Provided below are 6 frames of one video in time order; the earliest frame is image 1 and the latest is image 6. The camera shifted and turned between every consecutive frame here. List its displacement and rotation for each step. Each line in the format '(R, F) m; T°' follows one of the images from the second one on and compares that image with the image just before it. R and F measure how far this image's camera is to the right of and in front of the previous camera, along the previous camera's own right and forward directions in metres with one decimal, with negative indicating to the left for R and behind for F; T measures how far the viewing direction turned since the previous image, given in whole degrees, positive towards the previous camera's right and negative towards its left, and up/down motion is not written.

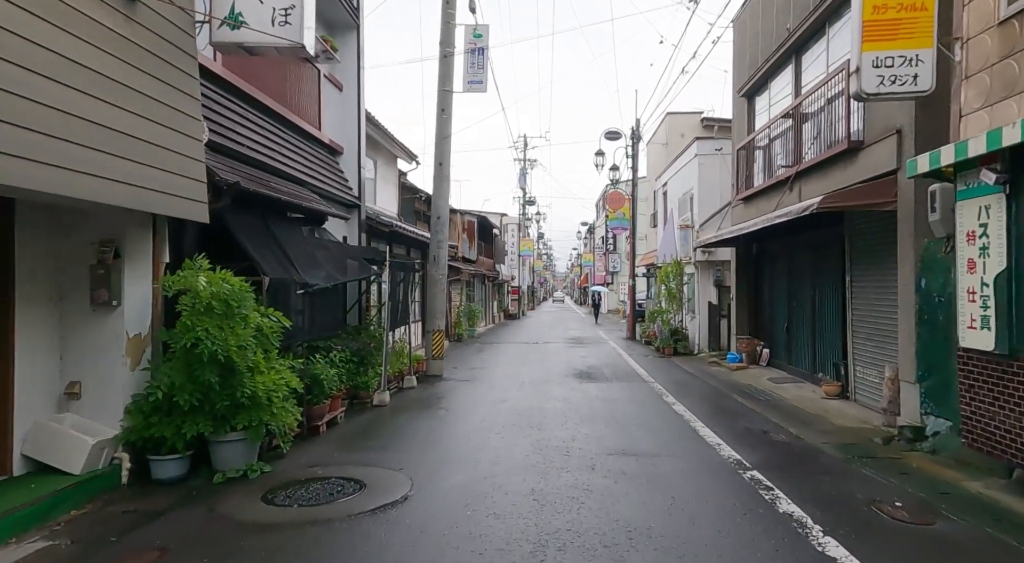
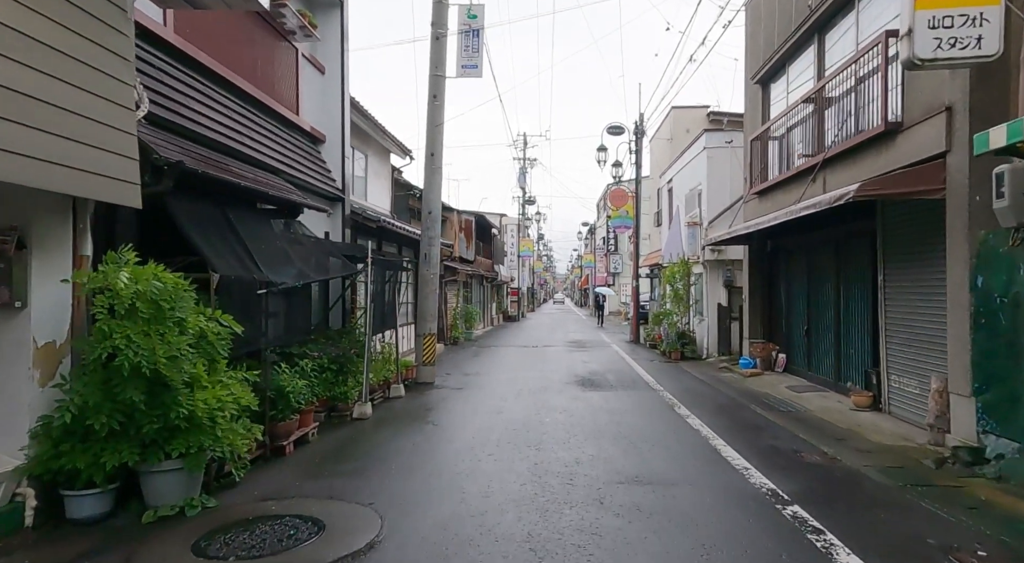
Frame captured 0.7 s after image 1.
(+0.1, +1.0) m; 0°
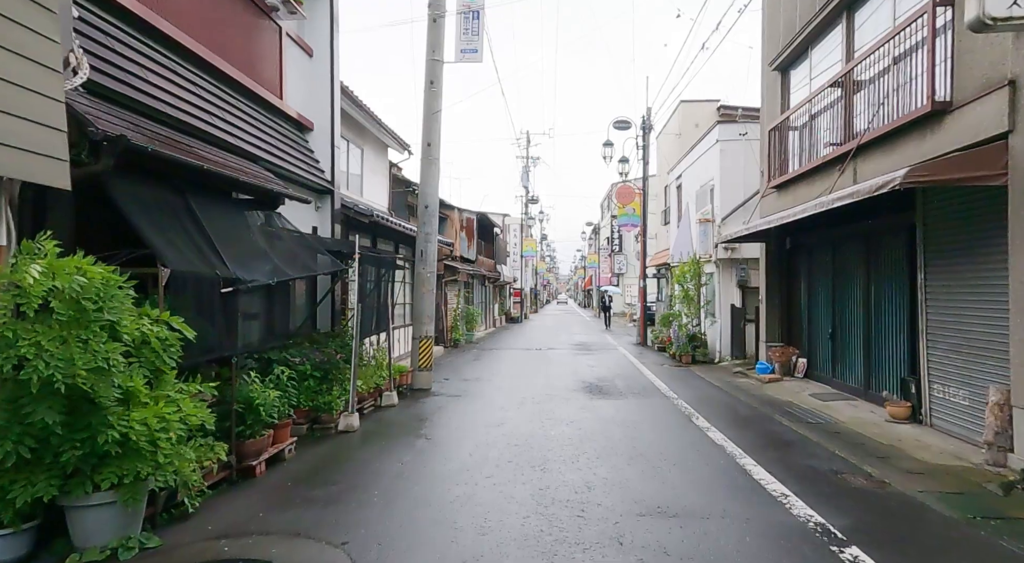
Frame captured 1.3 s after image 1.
(0.0, +0.8) m; 0°
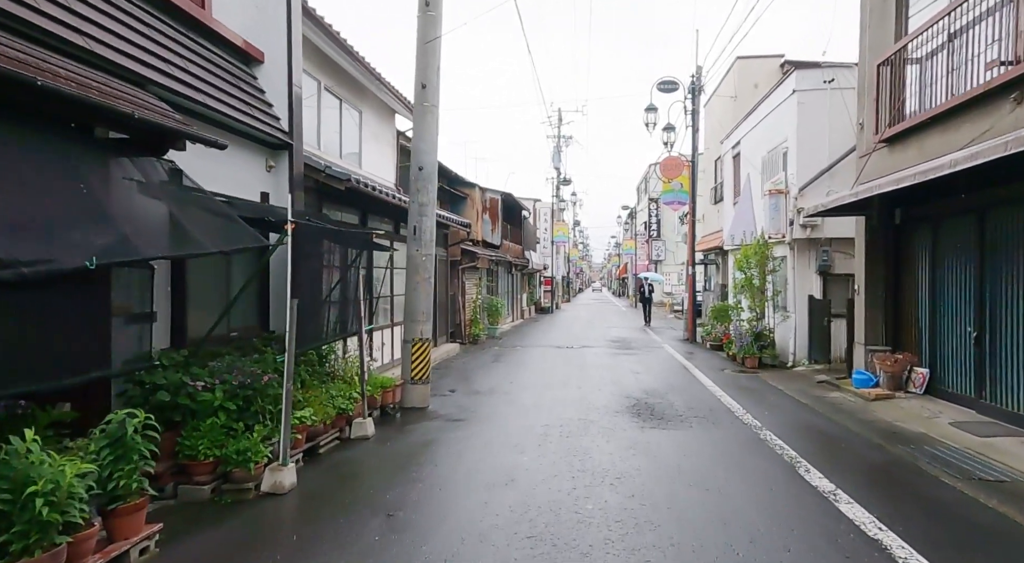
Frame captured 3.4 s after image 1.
(+0.1, +2.8) m; -3°
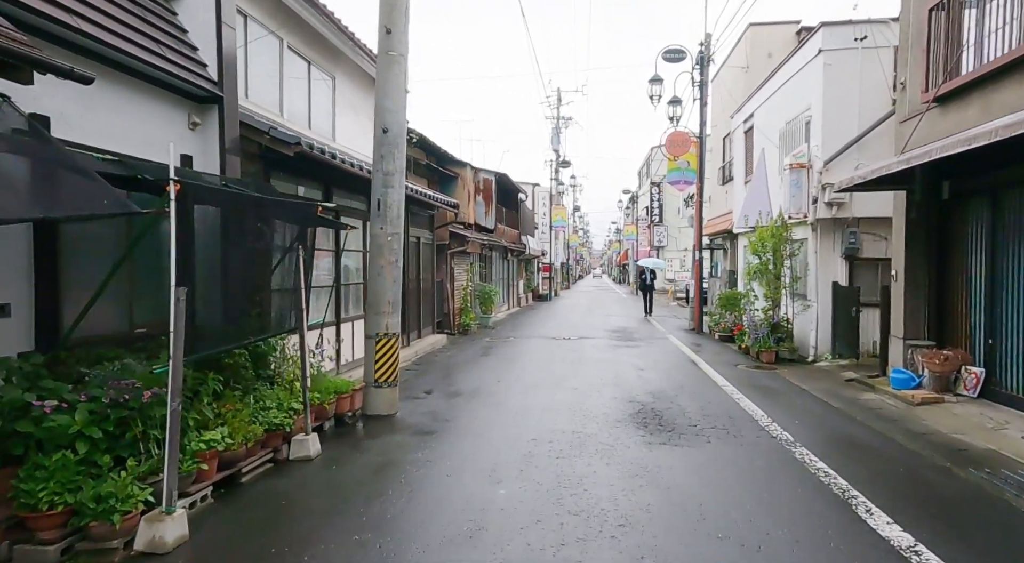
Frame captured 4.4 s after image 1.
(+0.2, +1.4) m; 0°
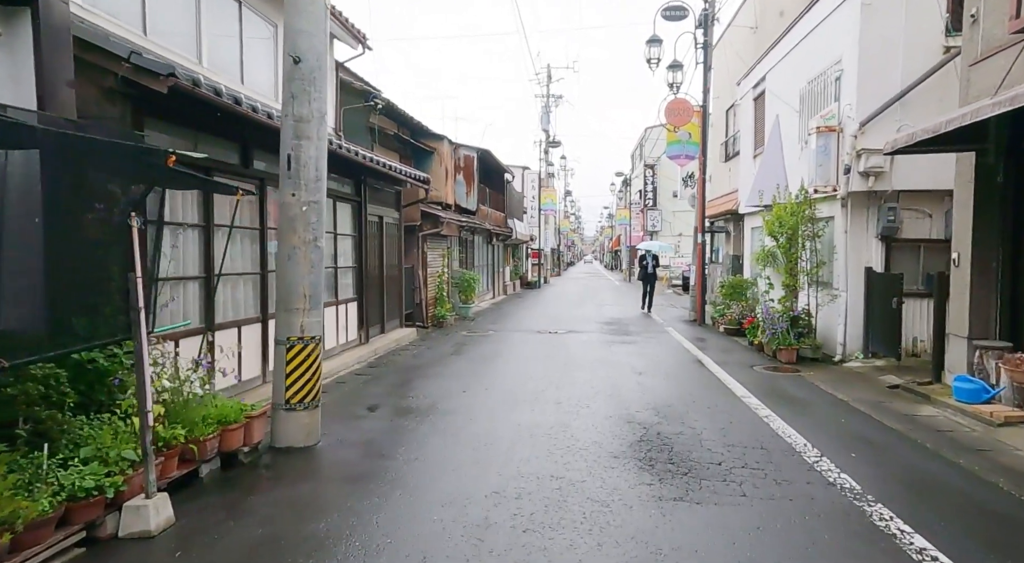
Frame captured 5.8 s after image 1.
(+0.3, +1.9) m; +1°
